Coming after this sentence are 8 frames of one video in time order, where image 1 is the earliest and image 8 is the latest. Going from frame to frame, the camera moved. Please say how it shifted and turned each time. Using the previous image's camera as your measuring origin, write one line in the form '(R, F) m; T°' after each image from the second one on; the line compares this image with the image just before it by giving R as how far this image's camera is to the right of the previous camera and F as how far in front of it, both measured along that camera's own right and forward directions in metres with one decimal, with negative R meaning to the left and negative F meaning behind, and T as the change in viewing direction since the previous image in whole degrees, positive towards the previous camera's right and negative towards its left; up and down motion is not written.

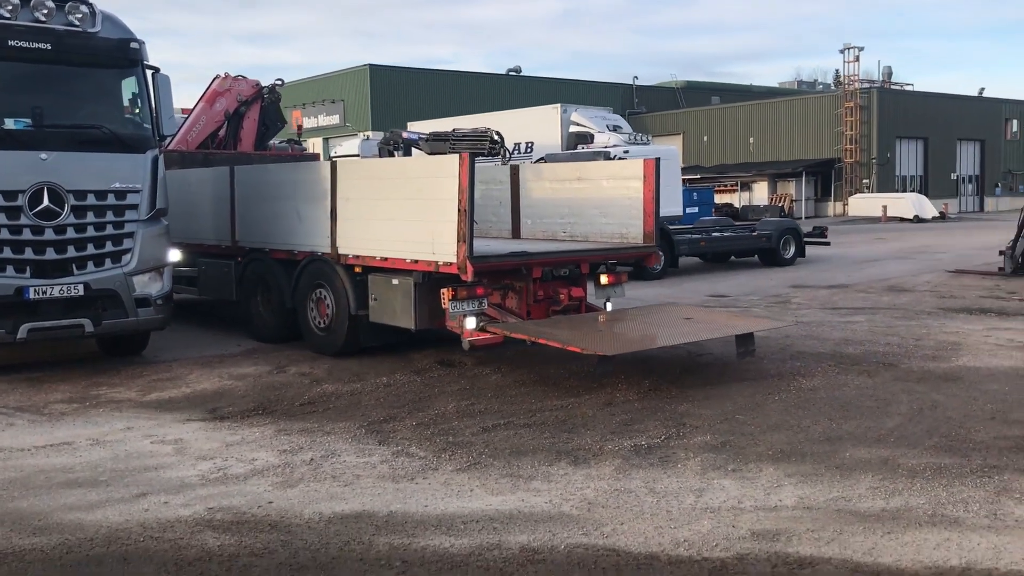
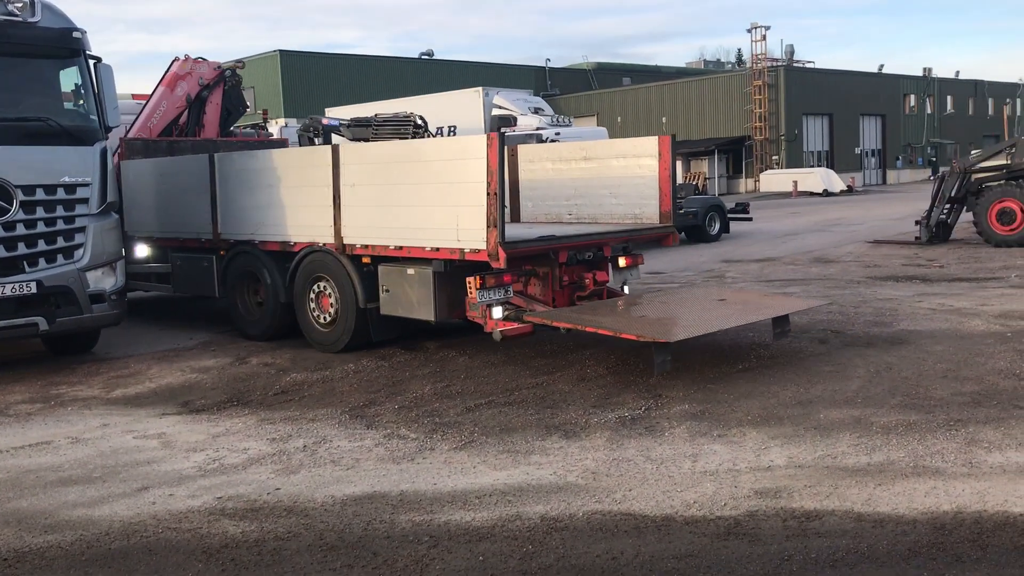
(-0.5, -0.1) m; +5°
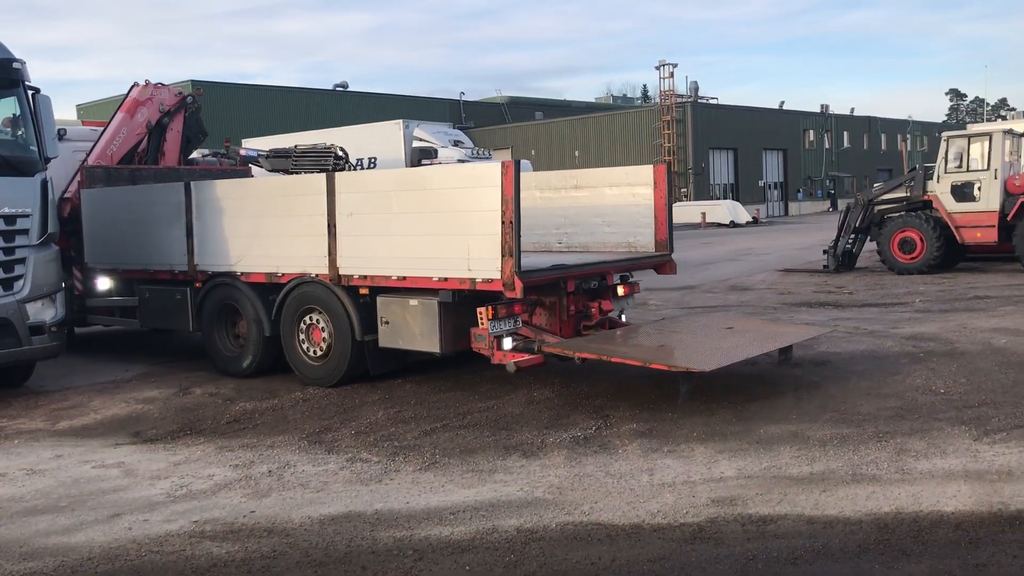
(-0.3, -0.3) m; +5°
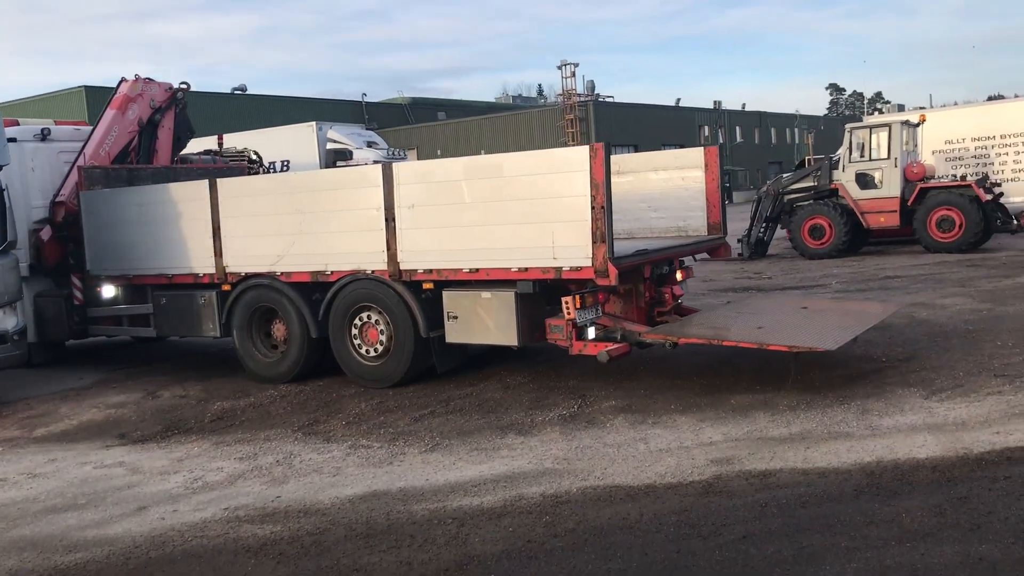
(-0.6, -0.3) m; +6°
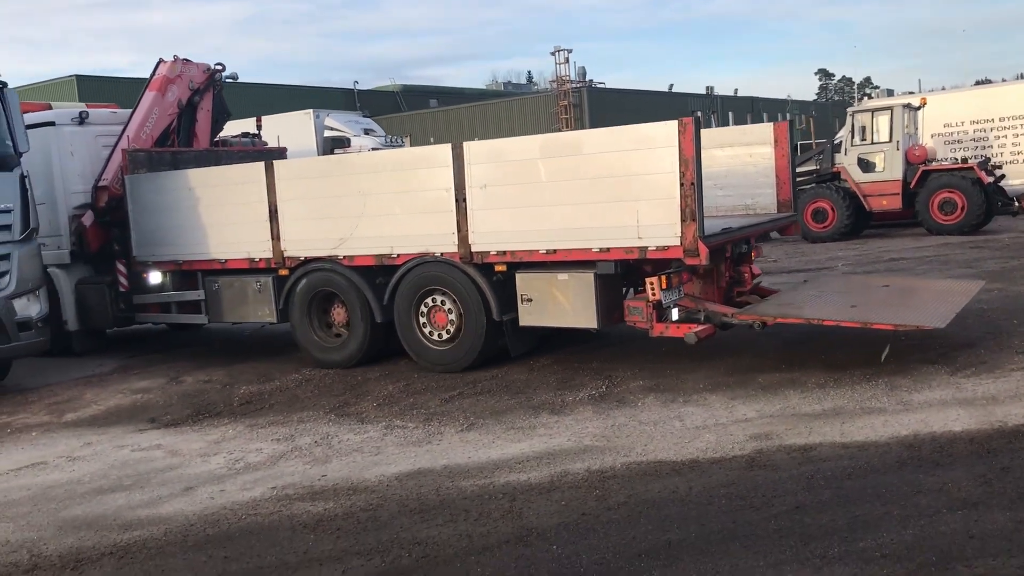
(-0.3, -0.1) m; +1°
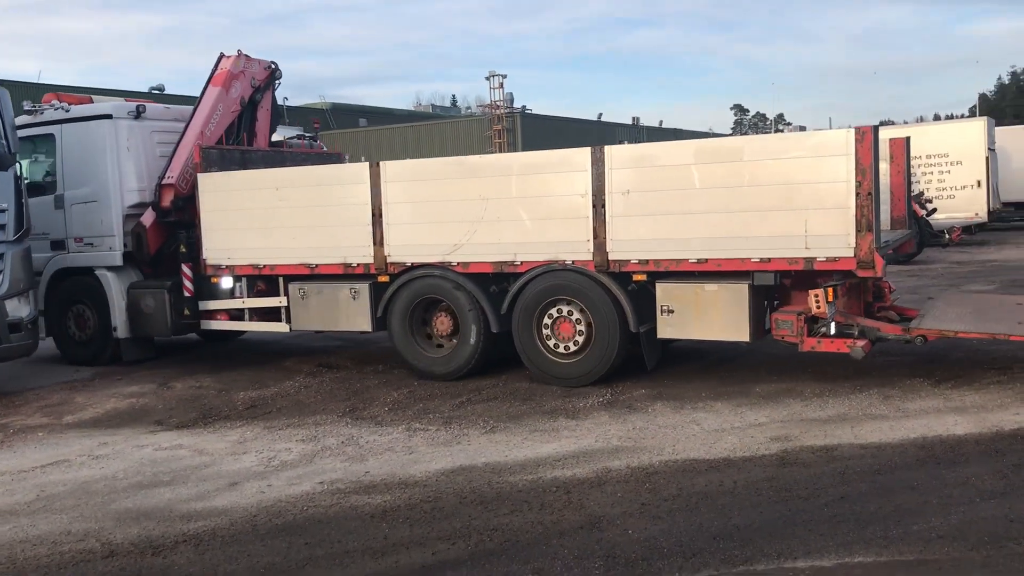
(-0.7, -0.2) m; +5°
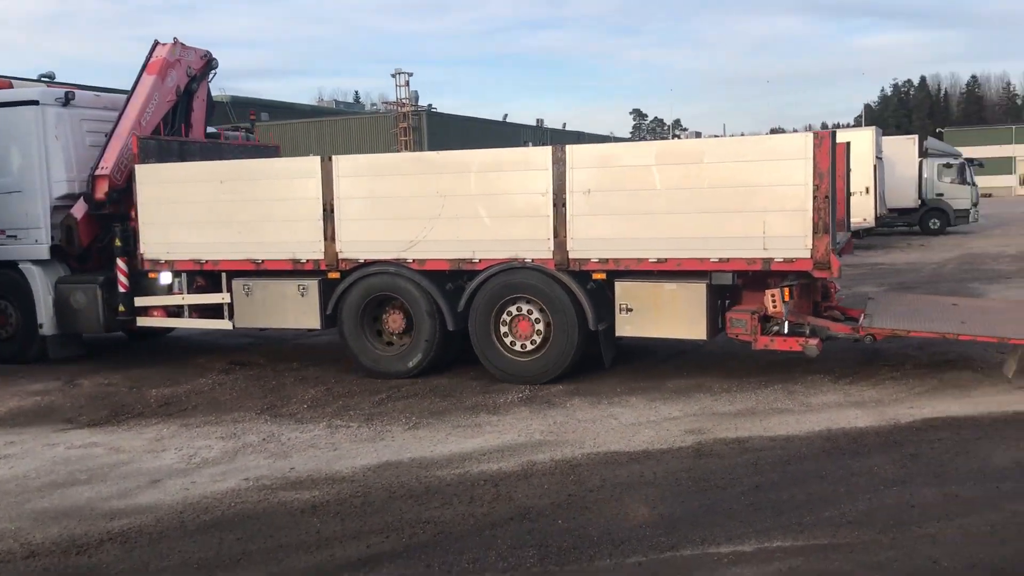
(-0.2, -0.1) m; +6°
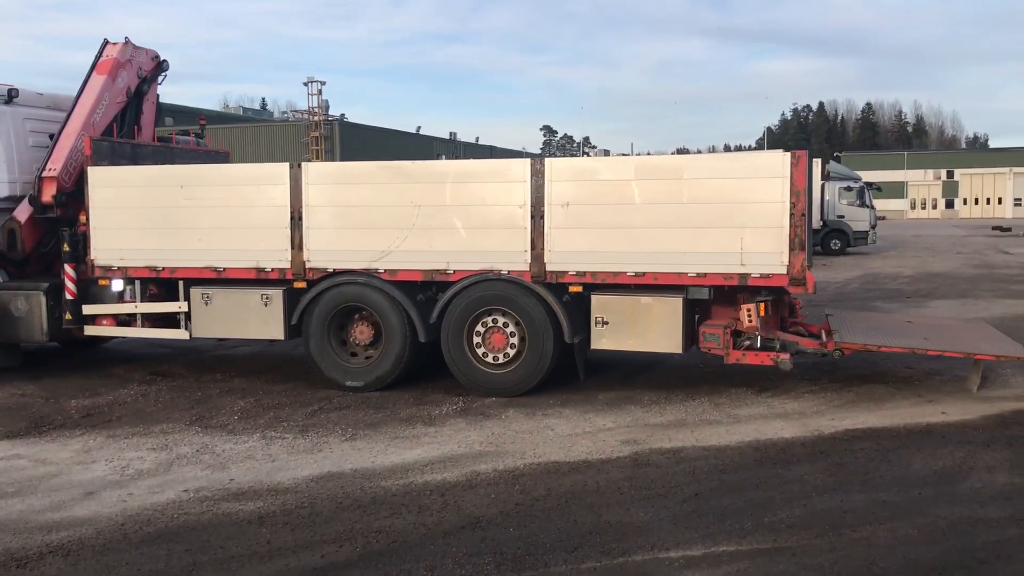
(-0.2, -0.1) m; +5°
